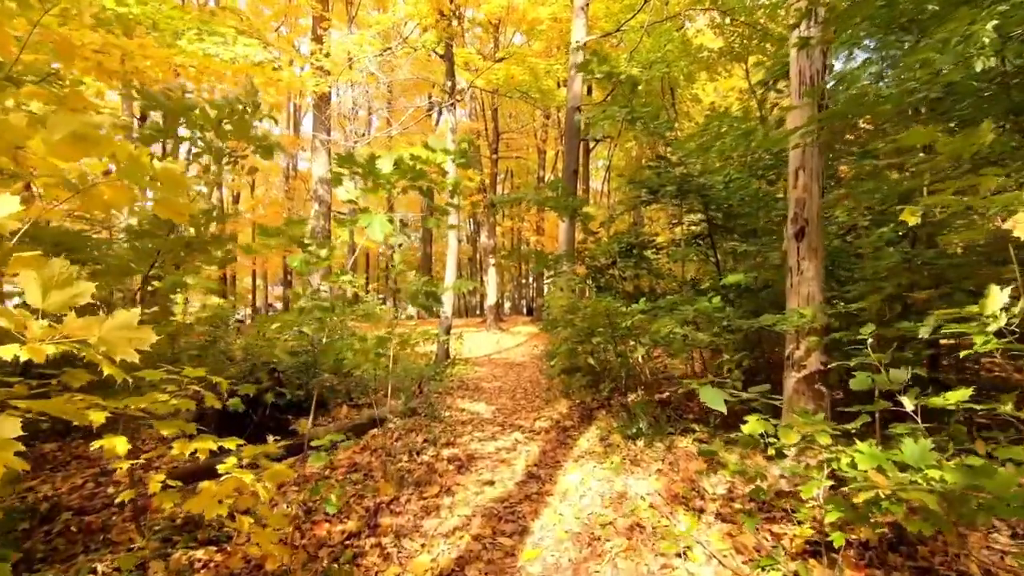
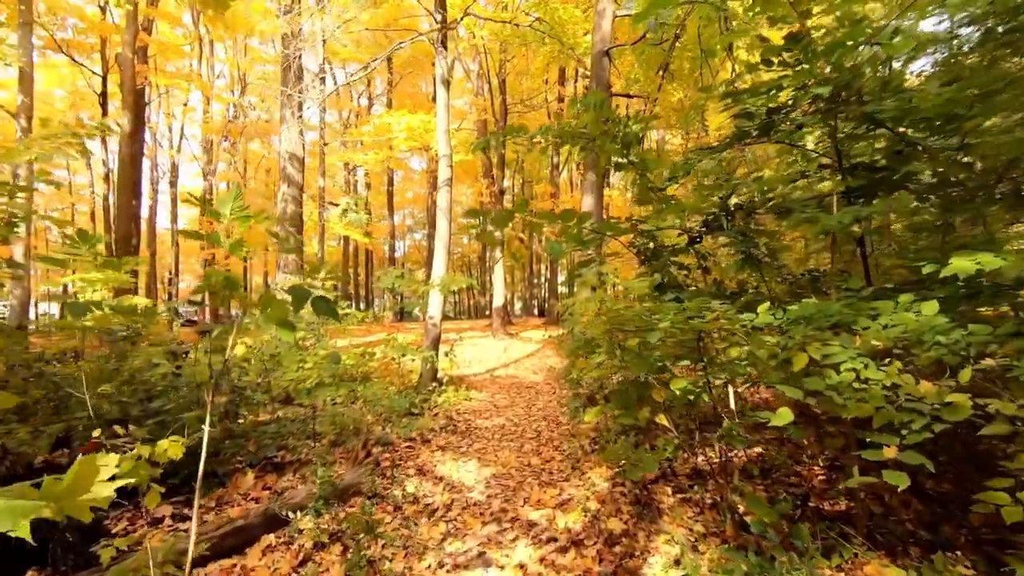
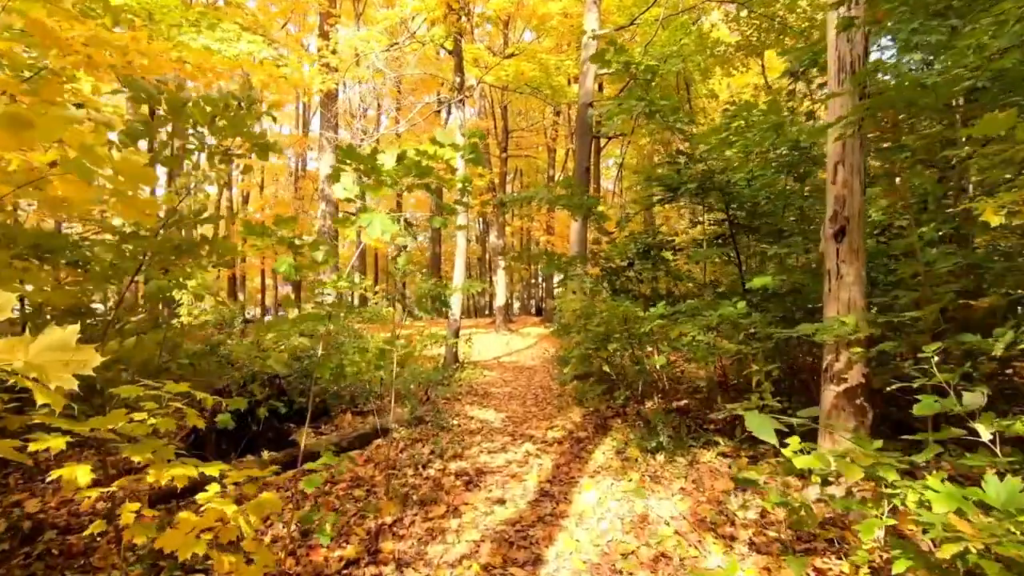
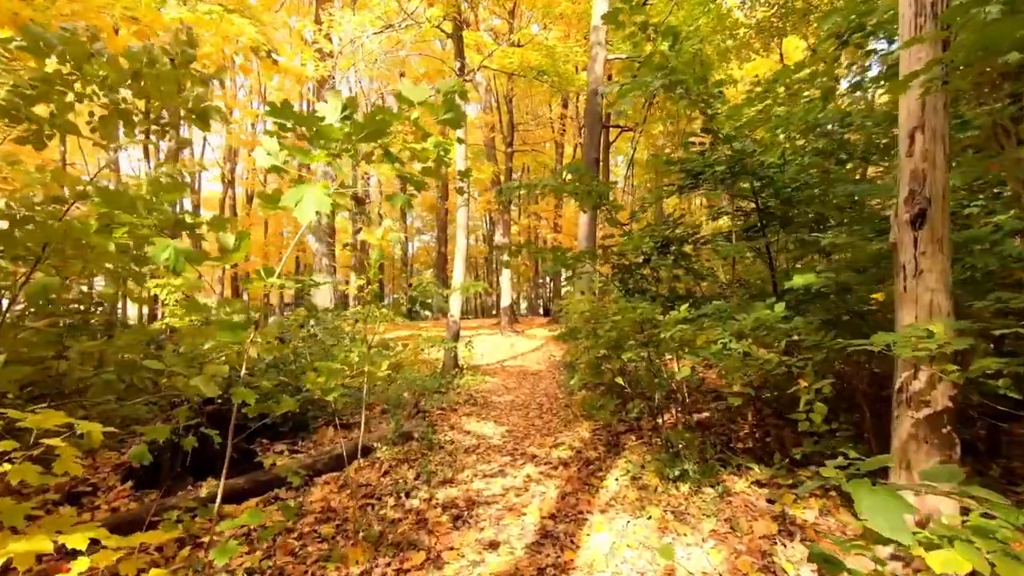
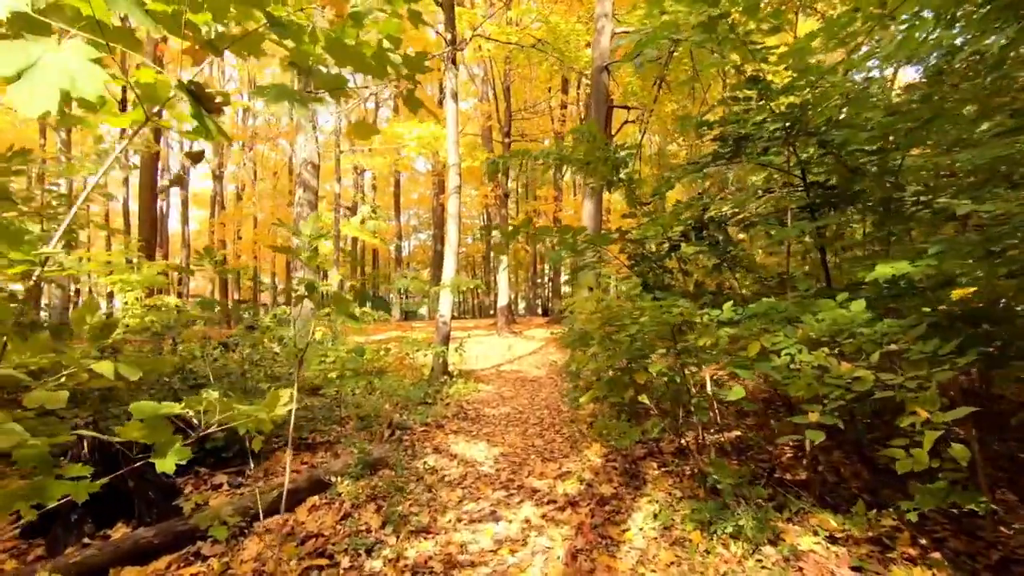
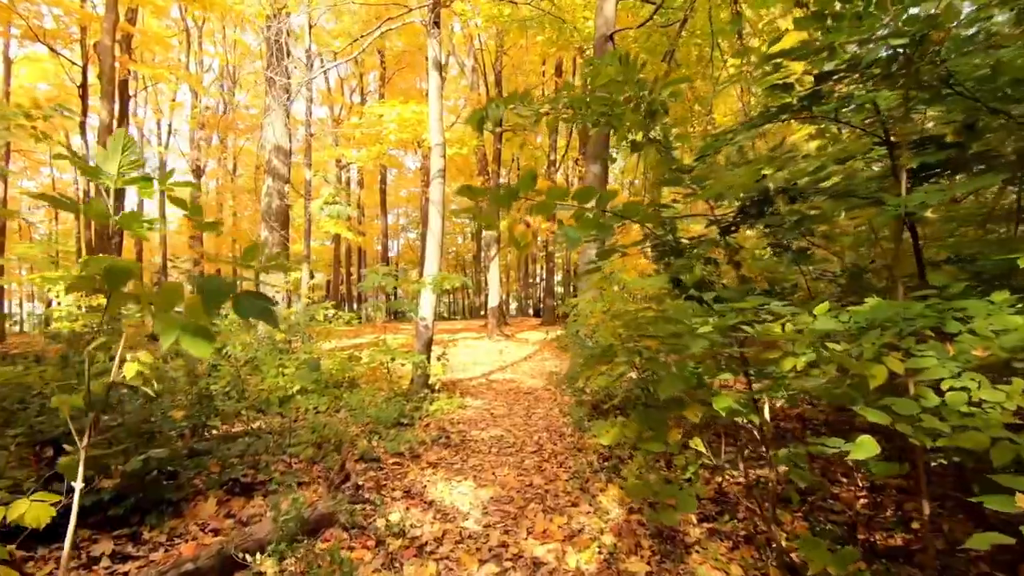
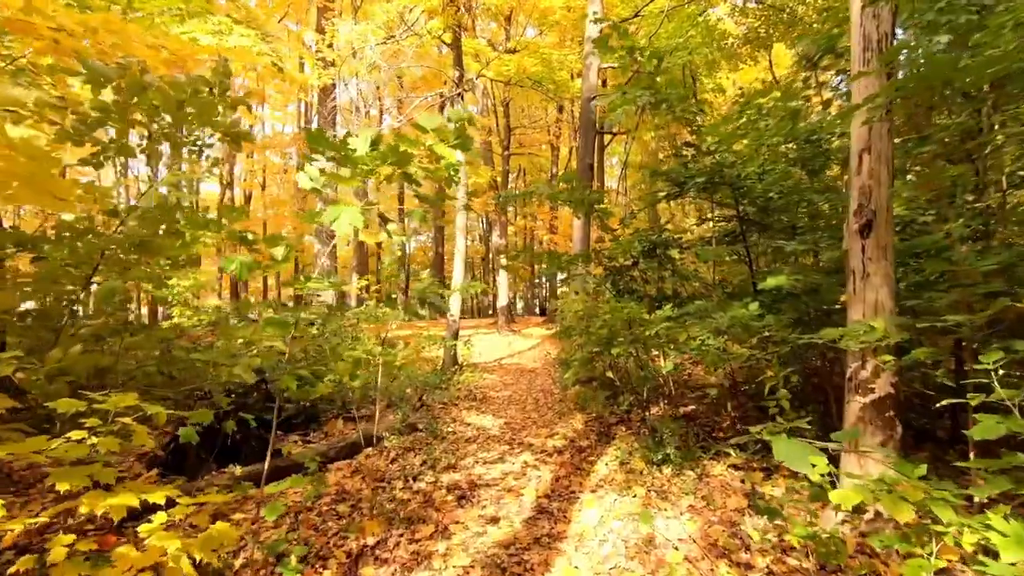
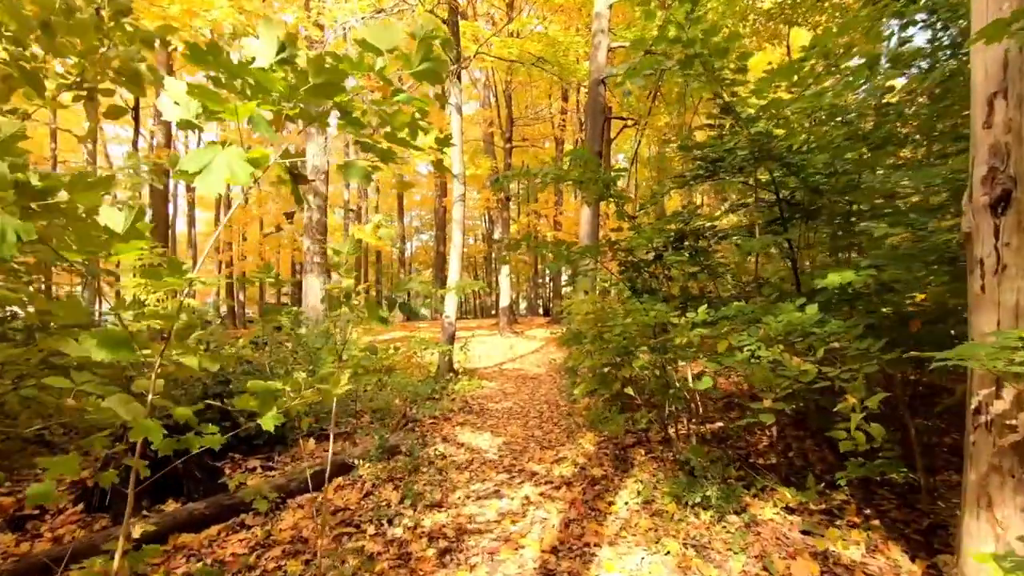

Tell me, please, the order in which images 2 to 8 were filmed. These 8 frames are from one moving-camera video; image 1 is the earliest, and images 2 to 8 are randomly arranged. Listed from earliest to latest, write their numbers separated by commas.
3, 7, 4, 8, 5, 2, 6
